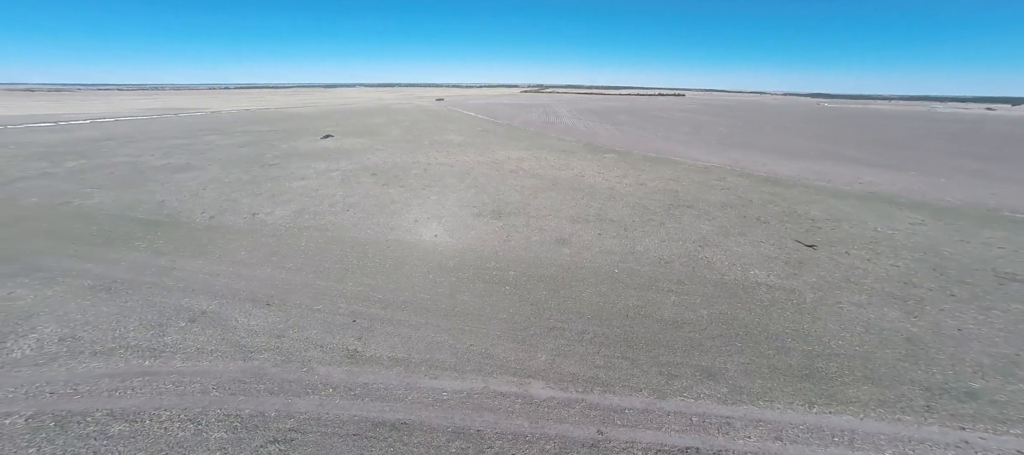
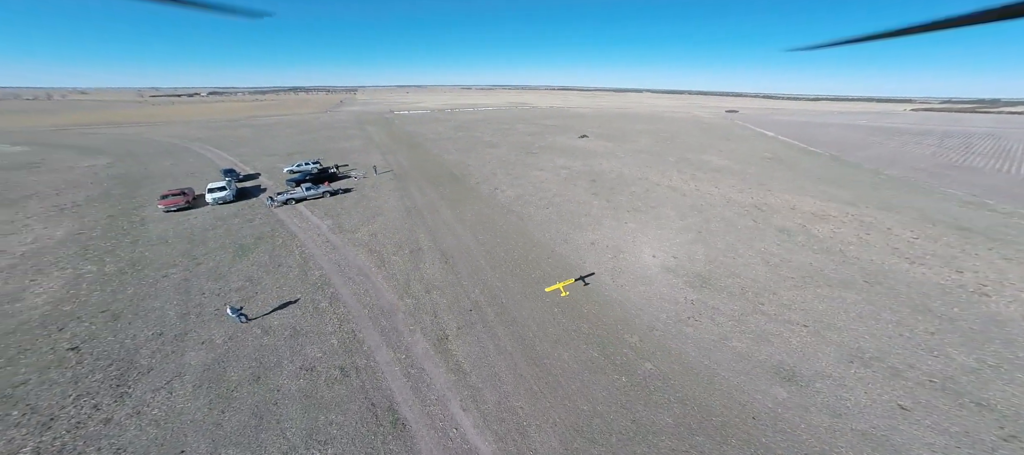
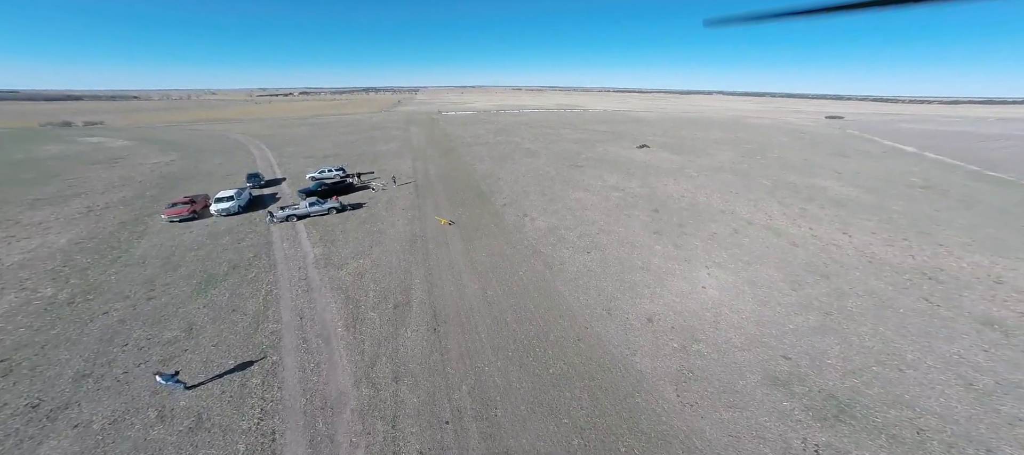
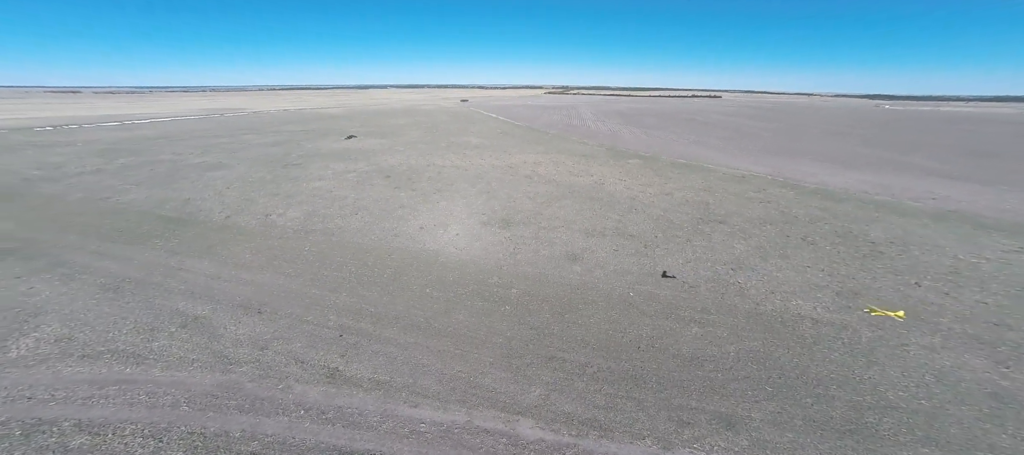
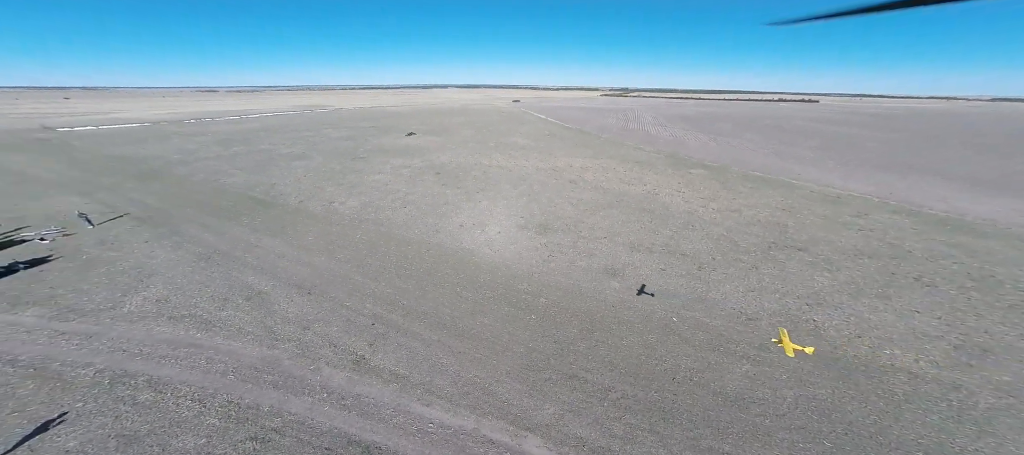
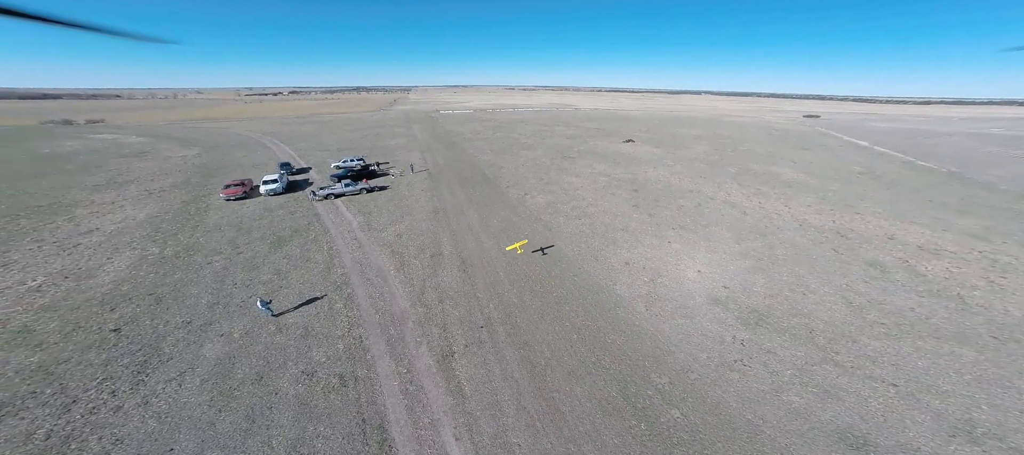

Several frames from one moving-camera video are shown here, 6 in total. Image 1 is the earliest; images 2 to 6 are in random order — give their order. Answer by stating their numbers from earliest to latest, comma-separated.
4, 5, 2, 6, 3
